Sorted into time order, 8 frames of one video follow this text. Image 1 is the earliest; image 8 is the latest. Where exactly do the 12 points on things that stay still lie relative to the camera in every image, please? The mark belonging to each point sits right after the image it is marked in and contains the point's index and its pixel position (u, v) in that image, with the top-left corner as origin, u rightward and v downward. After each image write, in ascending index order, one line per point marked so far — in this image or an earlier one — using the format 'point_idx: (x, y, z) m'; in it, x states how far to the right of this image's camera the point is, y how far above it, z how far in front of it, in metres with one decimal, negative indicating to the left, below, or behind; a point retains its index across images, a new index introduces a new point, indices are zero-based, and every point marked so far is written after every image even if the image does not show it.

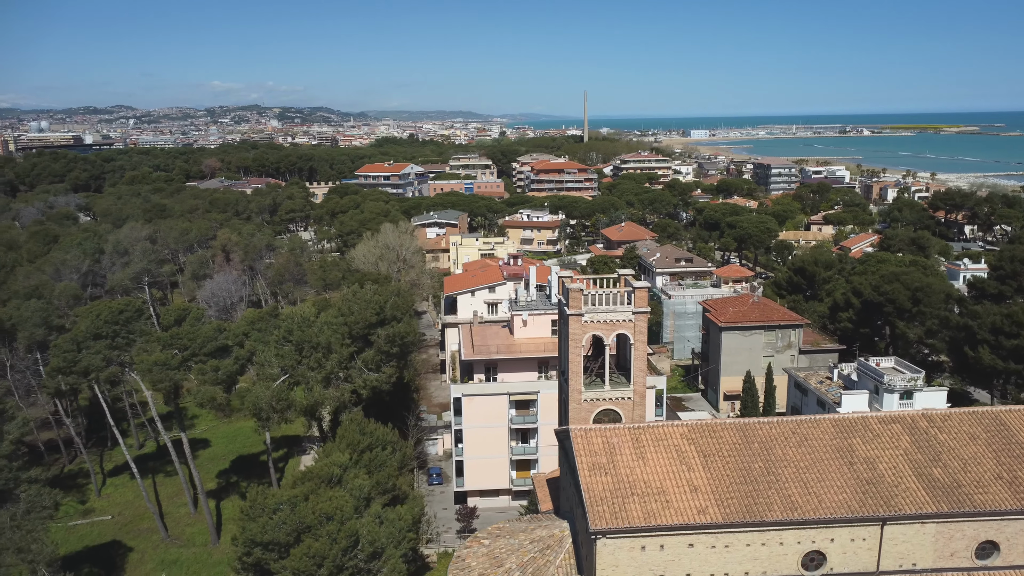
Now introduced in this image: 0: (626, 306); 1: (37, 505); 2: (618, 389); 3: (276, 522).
0: (+2.5, -0.4, +17.0) m
1: (-11.4, -5.2, +18.8) m
2: (+2.3, -2.2, +17.4) m
3: (-3.7, -3.6, +12.3) m
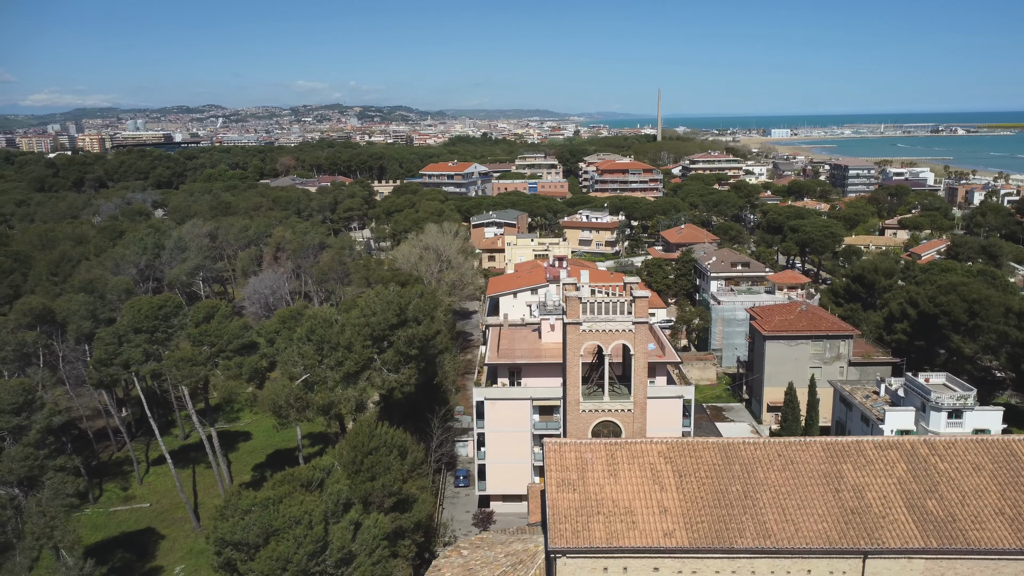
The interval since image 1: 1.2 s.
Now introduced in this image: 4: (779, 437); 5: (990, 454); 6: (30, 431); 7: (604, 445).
0: (+2.4, -0.6, +16.6) m
1: (-11.3, -5.1, +19.7) m
2: (+2.3, -2.4, +17.0) m
3: (-4.2, -3.7, +12.4) m
4: (+4.5, -2.5, +13.1) m
5: (+7.7, -2.7, +12.7) m
6: (-12.1, -3.6, +19.7) m
7: (+1.5, -2.6, +12.9) m
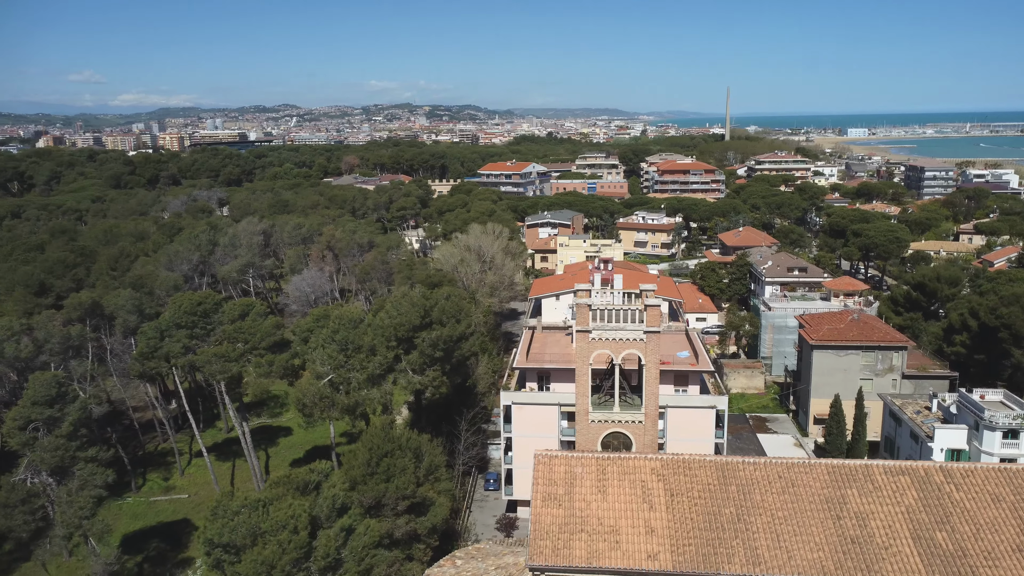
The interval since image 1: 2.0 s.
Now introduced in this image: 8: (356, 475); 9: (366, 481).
0: (+2.6, -0.7, +16.1) m
1: (-10.9, -5.1, +20.3) m
2: (+2.4, -2.6, +16.5) m
3: (-4.5, -3.8, +12.5) m
4: (+4.3, -2.7, +12.4) m
5: (+7.5, -3.0, +11.7) m
6: (-11.7, -3.5, +20.4) m
7: (+1.3, -2.8, +12.5) m
8: (-4.0, -4.8, +19.8) m
9: (-3.7, -4.9, +19.7) m
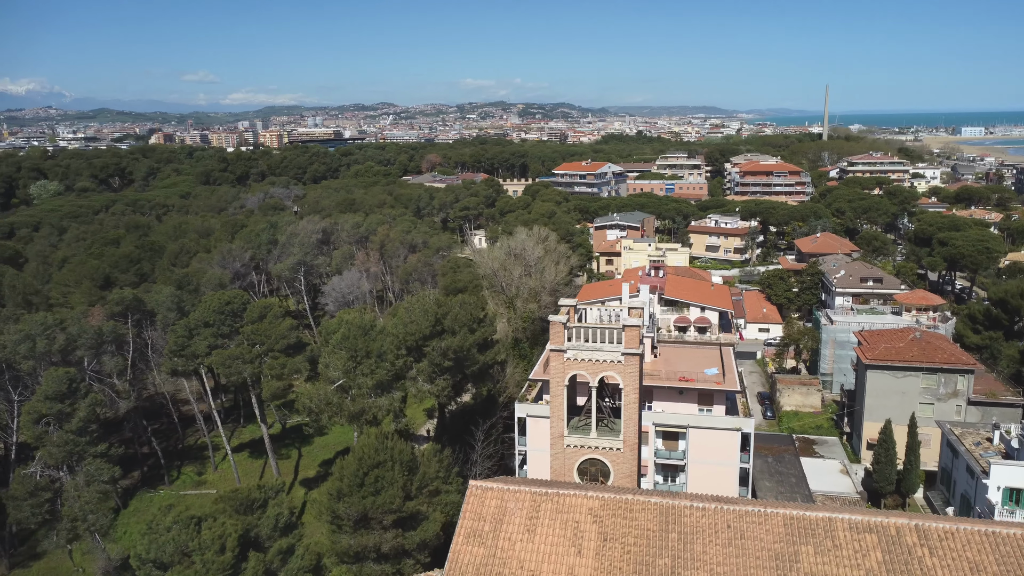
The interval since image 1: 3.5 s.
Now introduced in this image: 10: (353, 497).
0: (+2.0, -1.1, +15.1) m
1: (-11.1, -5.1, +20.8) m
2: (+1.8, -3.0, +15.5) m
3: (-5.5, -4.0, +12.3) m
4: (+3.2, -3.1, +11.2) m
5: (+6.3, -3.5, +10.2) m
6: (-11.8, -3.5, +21.0) m
7: (+0.3, -3.1, +11.7) m
8: (-4.2, -4.9, +19.6) m
9: (-3.9, -5.1, +19.4) m
10: (-3.9, -5.2, +19.3) m
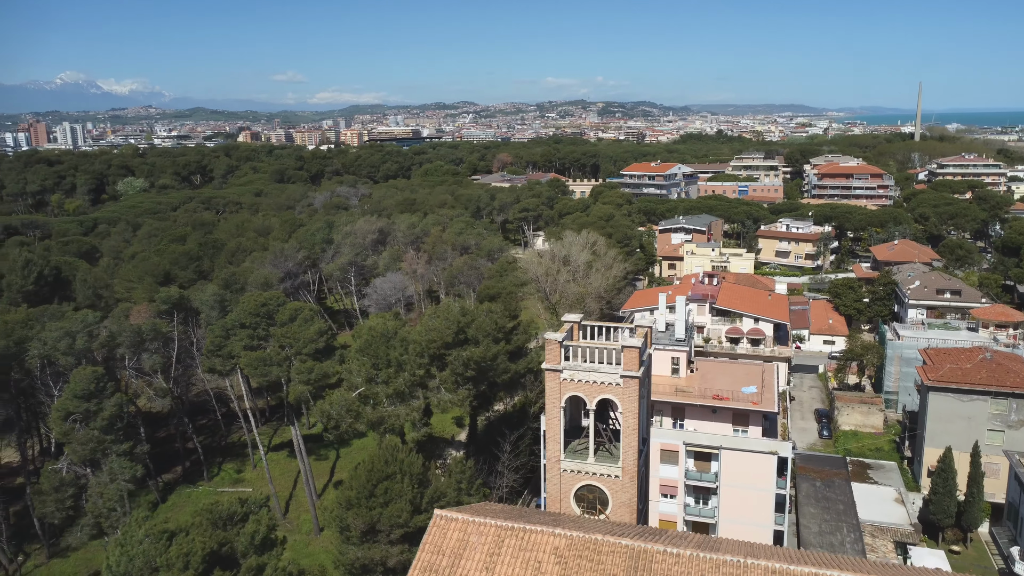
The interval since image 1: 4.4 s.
0: (+1.8, -1.4, +14.2) m
1: (-10.6, -5.1, +21.2) m
2: (+1.7, -3.3, +14.6) m
3: (-5.9, -4.1, +12.2) m
4: (+2.6, -3.5, +10.2) m
5: (+5.6, -3.9, +8.9) m
6: (-11.3, -3.5, +21.4) m
7: (-0.2, -3.4, +11.0) m
8: (-3.9, -5.1, +19.3) m
9: (-3.7, -5.3, +19.1) m
10: (-3.7, -5.4, +19.0) m
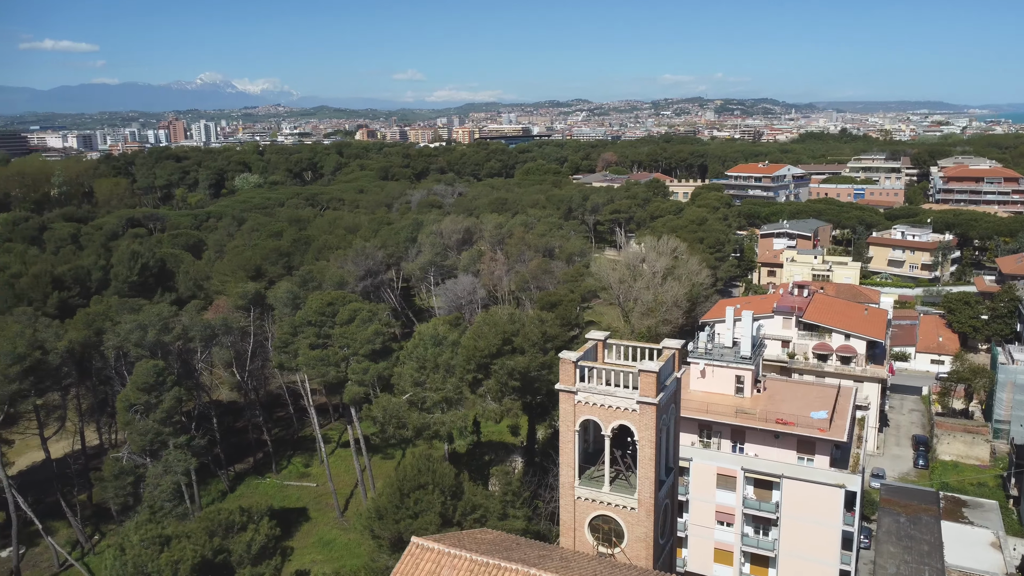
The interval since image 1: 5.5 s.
0: (+2.0, -1.7, +13.2) m
1: (-9.5, -5.0, +21.9) m
2: (+1.9, -3.6, +13.6) m
3: (-6.0, -4.2, +12.3) m
4: (+2.2, -3.8, +9.2) m
5: (+4.9, -4.3, +7.4) m
6: (-10.1, -3.4, +22.2) m
7: (-0.6, -3.6, +10.3) m
8: (-3.1, -5.3, +19.0) m
9: (-2.9, -5.4, +18.8) m
10: (-3.0, -5.5, +18.8) m
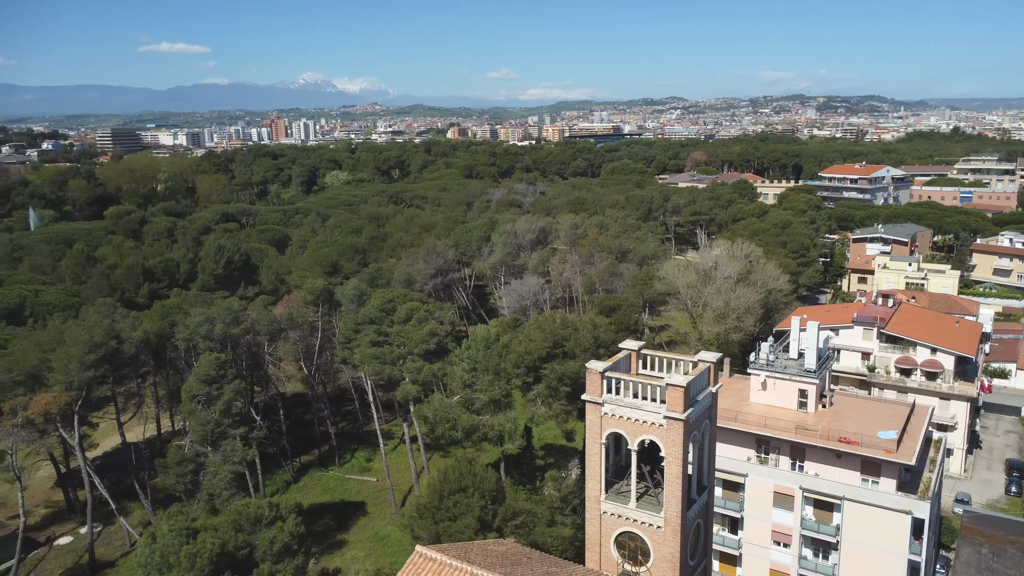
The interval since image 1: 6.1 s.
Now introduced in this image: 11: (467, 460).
0: (+2.4, -1.9, +12.6) m
1: (-8.1, -4.9, +22.6) m
2: (+2.2, -3.7, +13.1) m
3: (-5.8, -4.2, +12.7) m
4: (+2.0, -4.0, +8.7) m
5: (+4.6, -4.5, +6.6) m
6: (-8.6, -3.3, +23.0) m
7: (-0.5, -3.7, +10.1) m
8: (-2.1, -5.3, +19.0) m
9: (-1.9, -5.5, +18.8) m
10: (-2.0, -5.5, +18.8) m
11: (-1.1, -4.3, +19.8) m
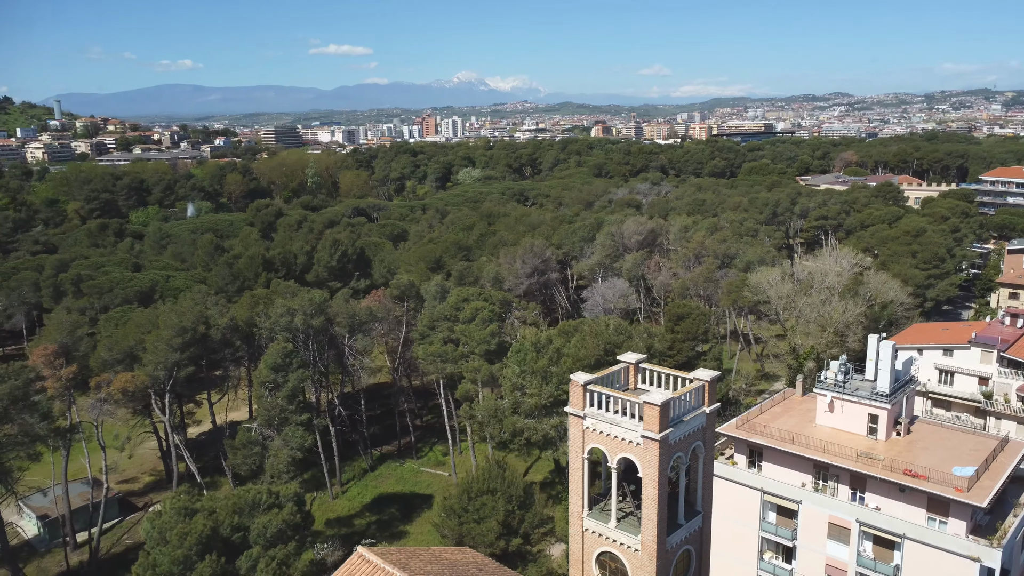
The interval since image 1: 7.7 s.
0: (+1.9, -2.1, +12.0) m
1: (-6.7, -4.7, +23.8) m
2: (+1.8, -3.9, +12.5) m
3: (-6.2, -4.0, +13.6) m
4: (+0.8, -4.1, +8.2) m
5: (+2.9, -4.8, +5.7) m
6: (-7.0, -3.1, +24.2) m
7: (-1.5, -3.8, +10.1) m
8: (-1.4, -5.3, +19.2) m
9: (-1.3, -5.5, +18.9) m
10: (-1.4, -5.6, +18.9) m
11: (-0.3, -4.3, +19.8) m
